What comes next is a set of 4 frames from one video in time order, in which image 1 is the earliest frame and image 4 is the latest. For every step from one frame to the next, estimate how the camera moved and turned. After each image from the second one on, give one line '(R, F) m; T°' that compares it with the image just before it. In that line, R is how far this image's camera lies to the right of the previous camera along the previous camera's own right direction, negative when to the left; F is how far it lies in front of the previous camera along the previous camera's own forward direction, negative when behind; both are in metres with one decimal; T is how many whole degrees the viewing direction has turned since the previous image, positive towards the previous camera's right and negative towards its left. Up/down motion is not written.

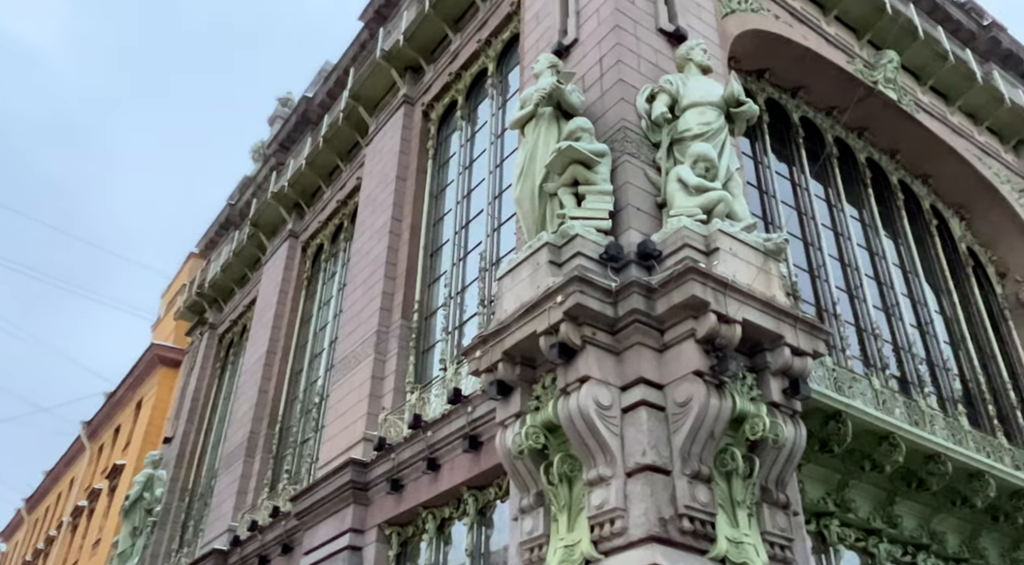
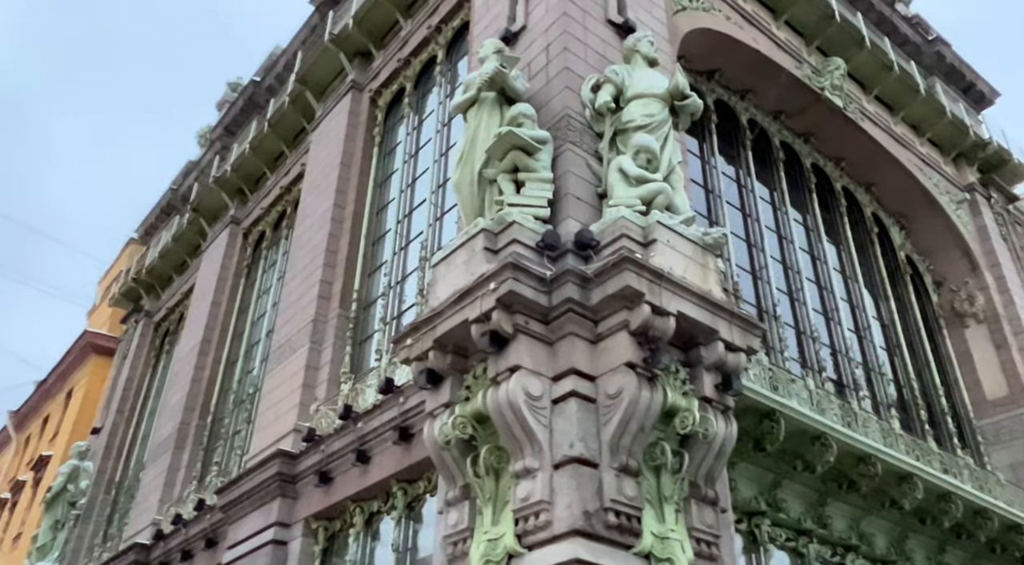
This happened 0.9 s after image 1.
(+0.2, +0.2) m; +3°
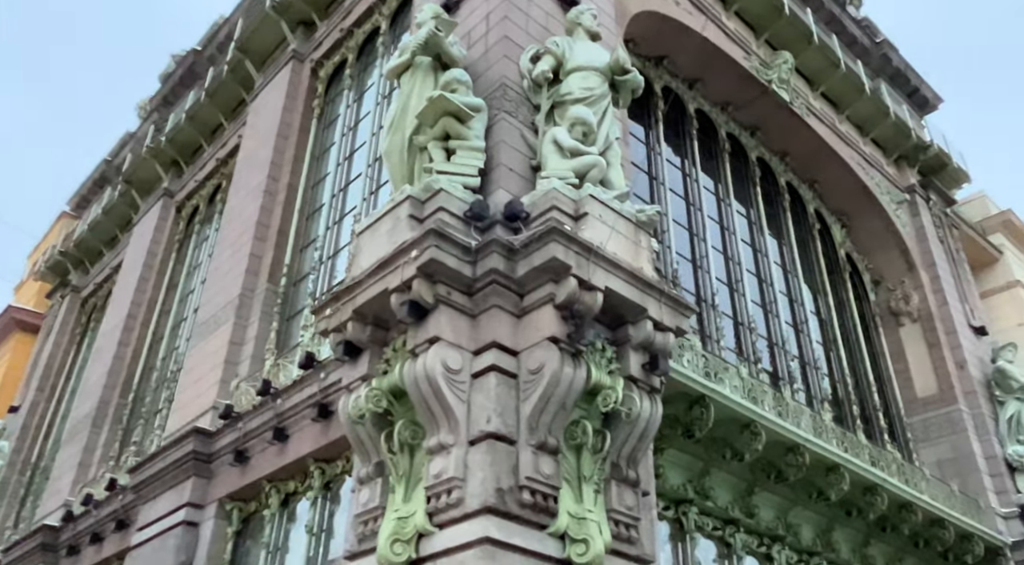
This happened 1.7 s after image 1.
(+0.2, +0.3) m; +3°
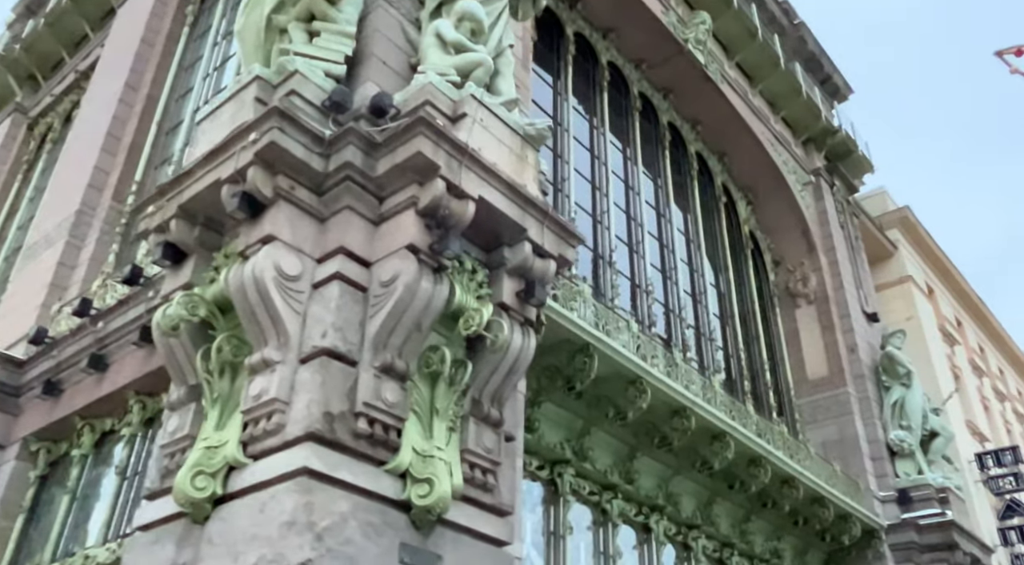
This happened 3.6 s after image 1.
(+0.4, +1.0) m; +6°
